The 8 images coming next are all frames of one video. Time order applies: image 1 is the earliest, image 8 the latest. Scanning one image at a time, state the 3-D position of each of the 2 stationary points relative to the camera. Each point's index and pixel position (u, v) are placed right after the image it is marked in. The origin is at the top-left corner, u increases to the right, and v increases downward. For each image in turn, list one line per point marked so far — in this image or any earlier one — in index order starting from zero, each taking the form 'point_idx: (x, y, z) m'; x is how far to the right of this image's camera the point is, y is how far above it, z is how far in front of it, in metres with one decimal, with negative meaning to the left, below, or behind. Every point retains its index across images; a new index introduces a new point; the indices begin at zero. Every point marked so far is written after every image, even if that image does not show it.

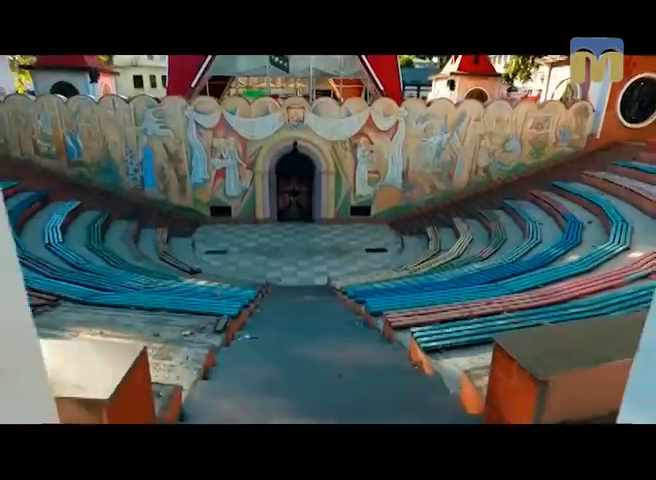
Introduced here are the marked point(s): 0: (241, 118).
0: (-1.6, +2.2, +7.4) m
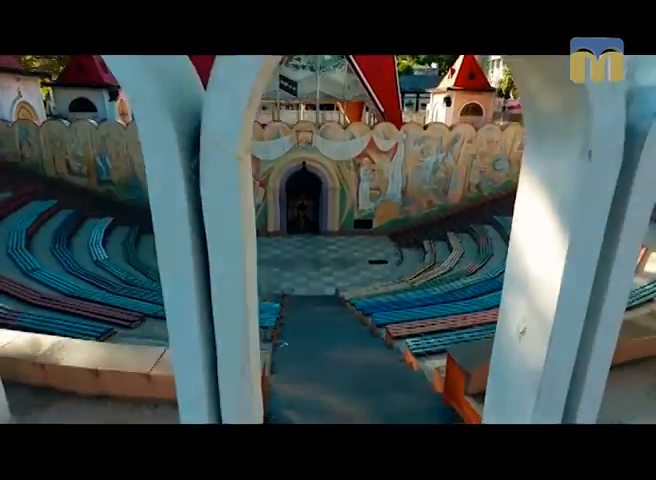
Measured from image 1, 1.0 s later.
0: (-1.5, +2.0, +8.2) m
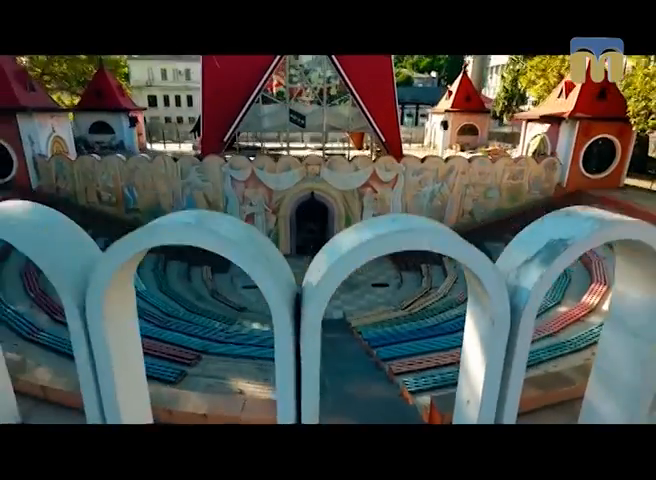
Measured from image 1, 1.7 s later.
0: (-1.3, +1.5, +9.0) m
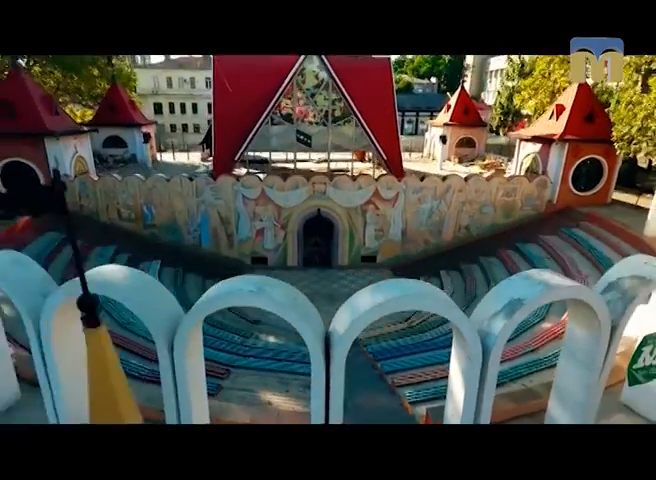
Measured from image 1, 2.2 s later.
0: (-1.2, +1.2, +9.6) m
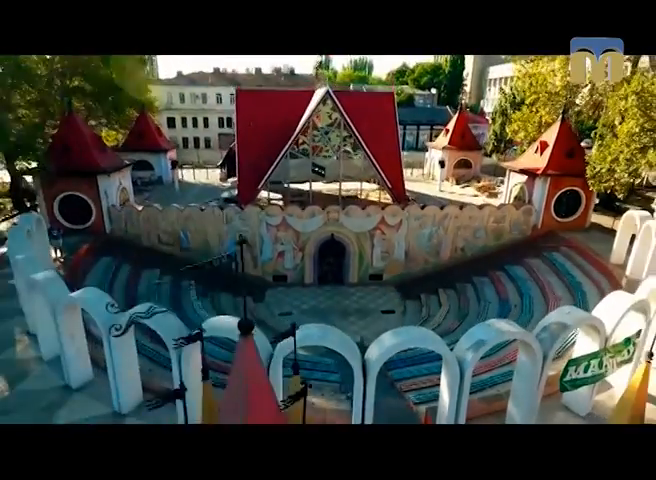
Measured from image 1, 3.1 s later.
0: (-0.9, +0.6, +11.0) m
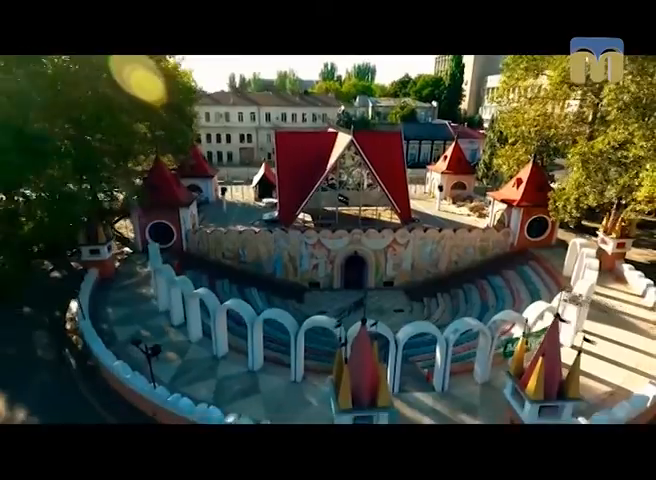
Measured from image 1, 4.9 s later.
0: (0.0, 0.0, +14.4) m
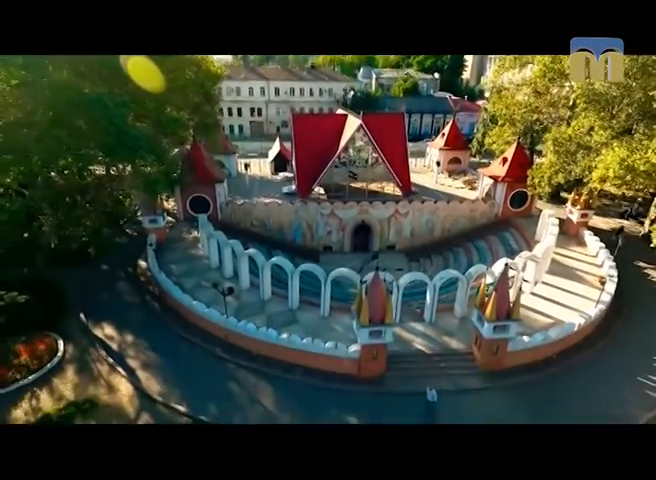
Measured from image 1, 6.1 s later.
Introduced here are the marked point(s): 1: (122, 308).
0: (+0.5, +1.3, +16.9) m
1: (-5.7, -1.9, +11.0) m
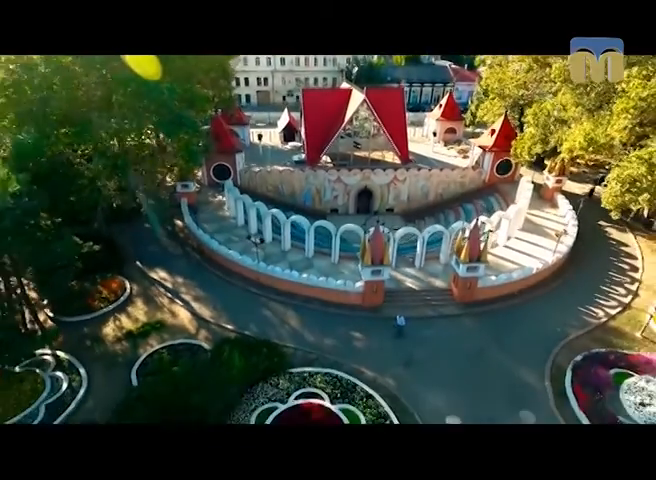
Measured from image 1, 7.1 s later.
0: (+0.8, +3.0, +19.1) m
1: (-5.4, -0.6, +13.5) m
